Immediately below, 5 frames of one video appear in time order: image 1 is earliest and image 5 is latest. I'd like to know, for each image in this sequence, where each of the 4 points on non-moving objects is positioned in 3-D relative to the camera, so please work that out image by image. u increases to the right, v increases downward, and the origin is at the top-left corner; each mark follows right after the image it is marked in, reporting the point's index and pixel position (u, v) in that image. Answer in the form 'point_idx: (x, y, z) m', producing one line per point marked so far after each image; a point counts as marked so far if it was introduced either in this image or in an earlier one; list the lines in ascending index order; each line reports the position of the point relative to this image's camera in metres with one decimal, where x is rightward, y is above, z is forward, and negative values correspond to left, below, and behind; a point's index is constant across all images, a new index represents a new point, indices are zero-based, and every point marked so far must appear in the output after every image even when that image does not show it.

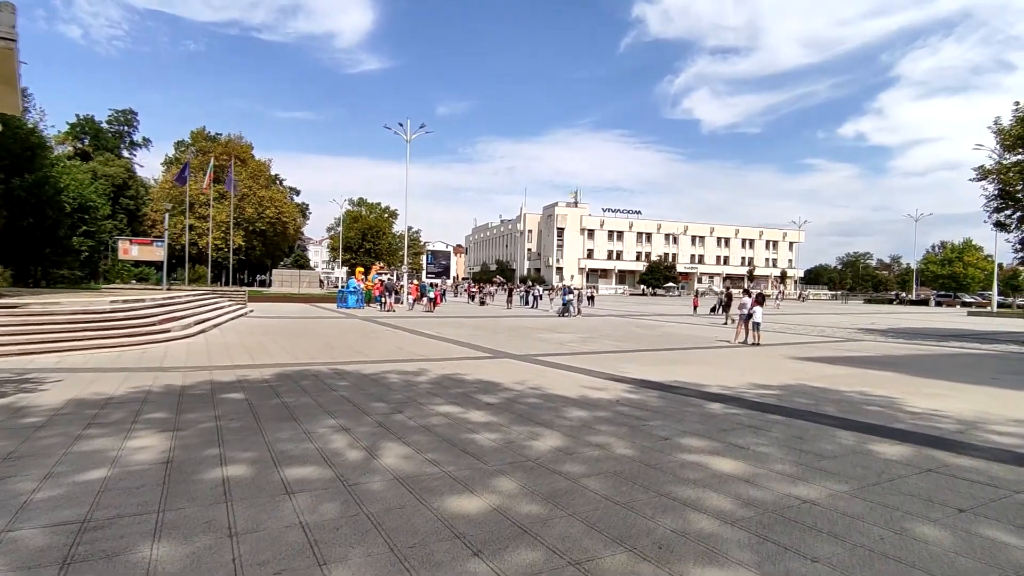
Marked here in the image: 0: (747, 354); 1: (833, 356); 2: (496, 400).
0: (+5.5, -1.6, +14.0) m
1: (+7.8, -1.7, +14.3) m
2: (-0.2, -1.5, +8.0) m
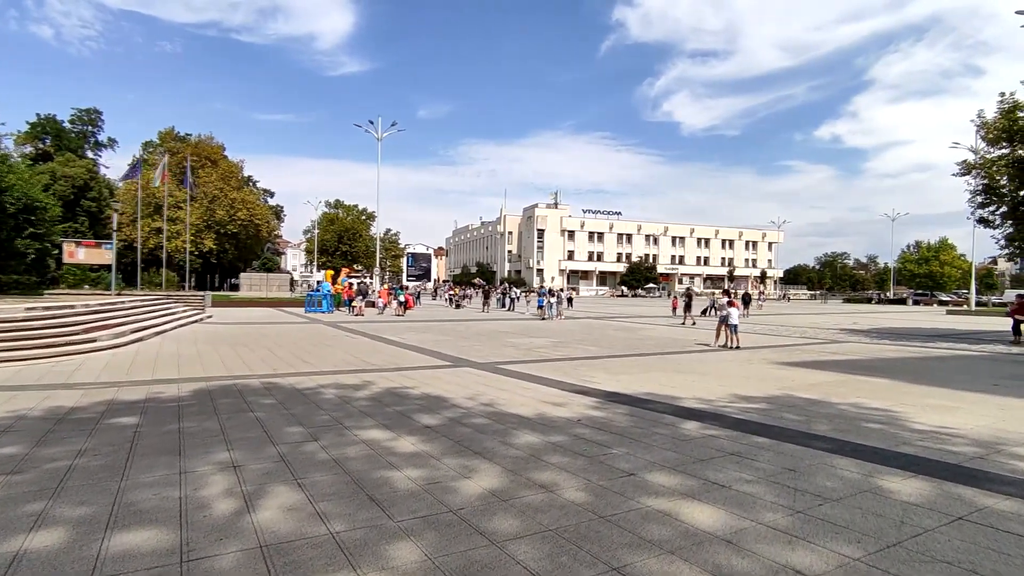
0: (+4.7, -1.6, +13.0) m
1: (+7.0, -1.6, +13.4) m
2: (-0.9, -1.5, +6.8) m
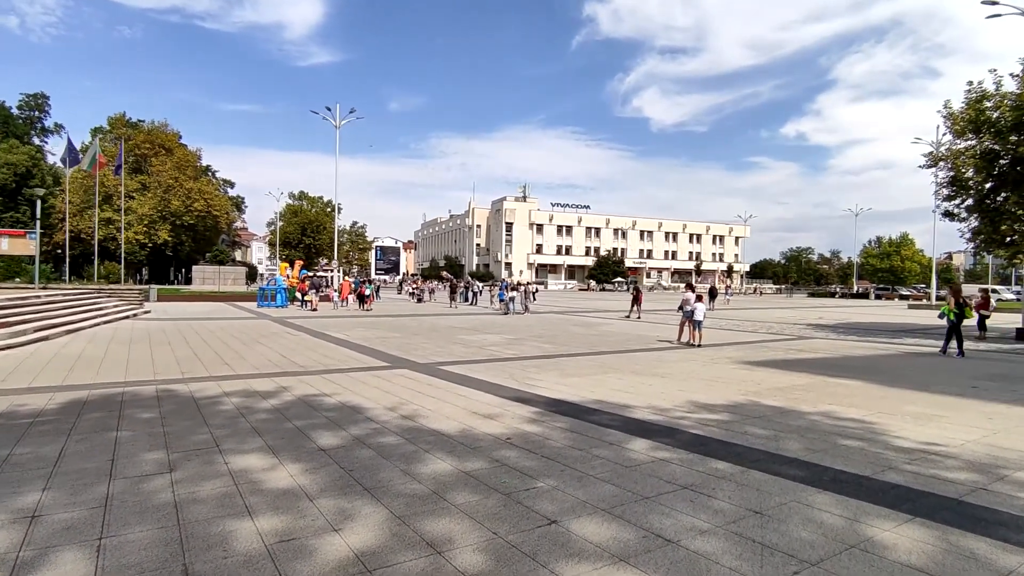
0: (+3.6, -1.5, +12.1) m
1: (+5.9, -1.5, +12.6) m
2: (-1.6, -1.5, +5.7) m
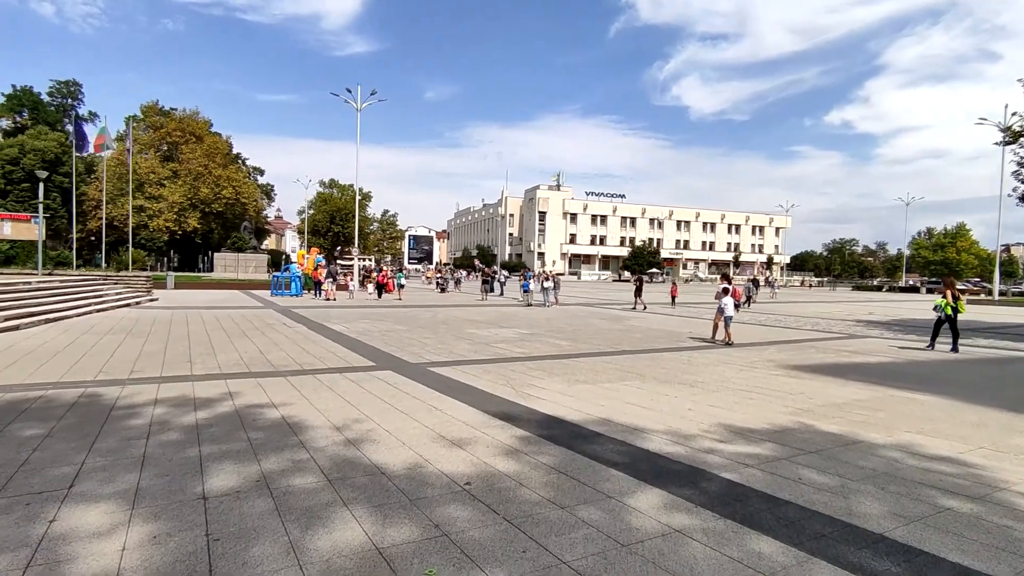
0: (+3.7, -1.3, +10.3) m
1: (+5.9, -1.4, +10.7) m
2: (-1.9, -1.4, +4.2) m
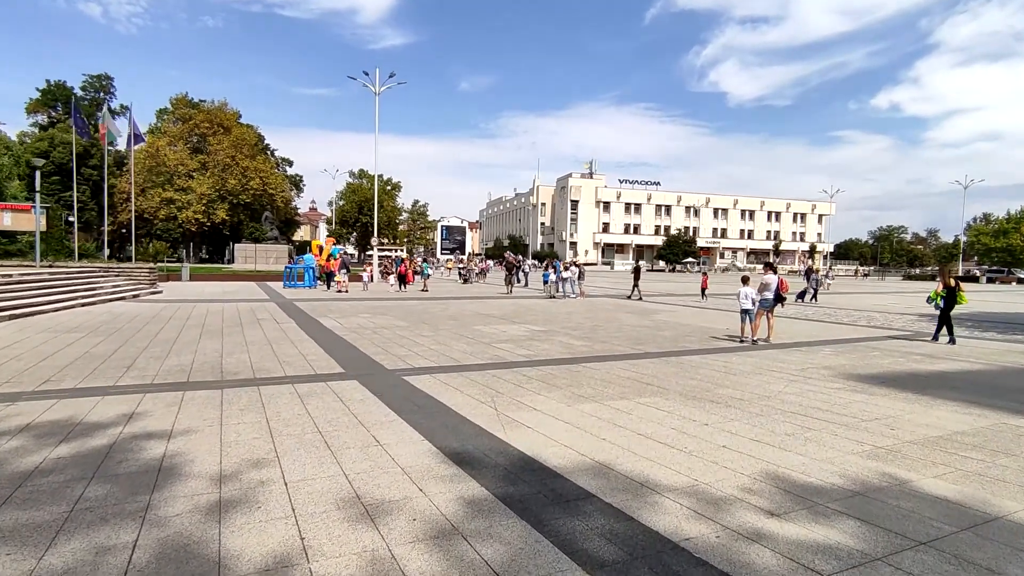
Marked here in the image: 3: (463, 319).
0: (+3.6, -1.2, +8.4) m
1: (+5.9, -1.2, +8.7) m
2: (-2.3, -1.3, +2.6) m
3: (-1.3, -0.8, +15.6) m
